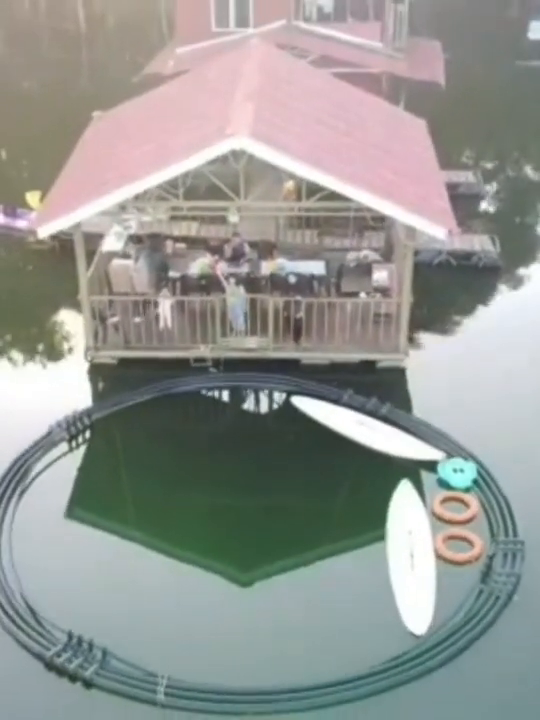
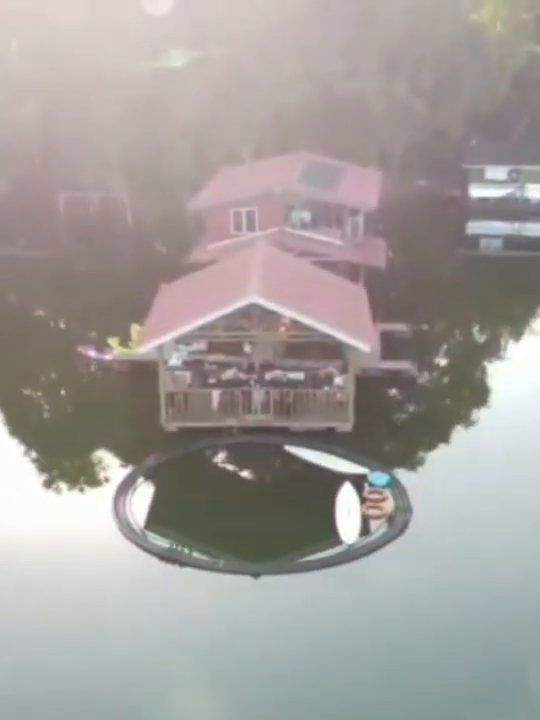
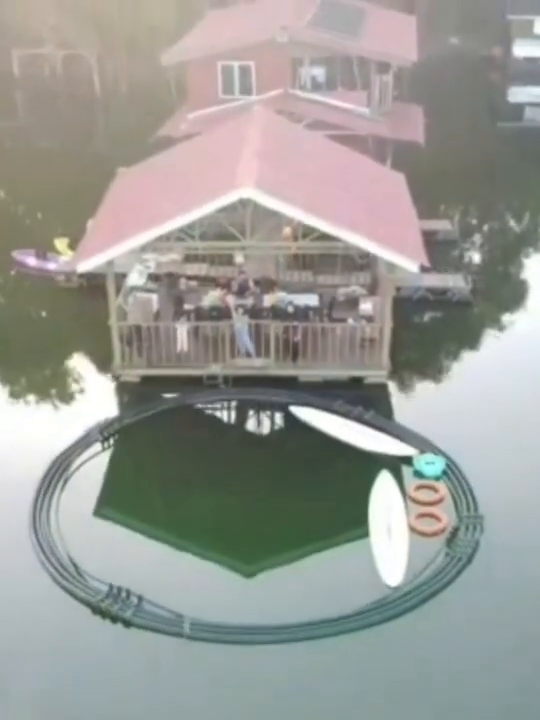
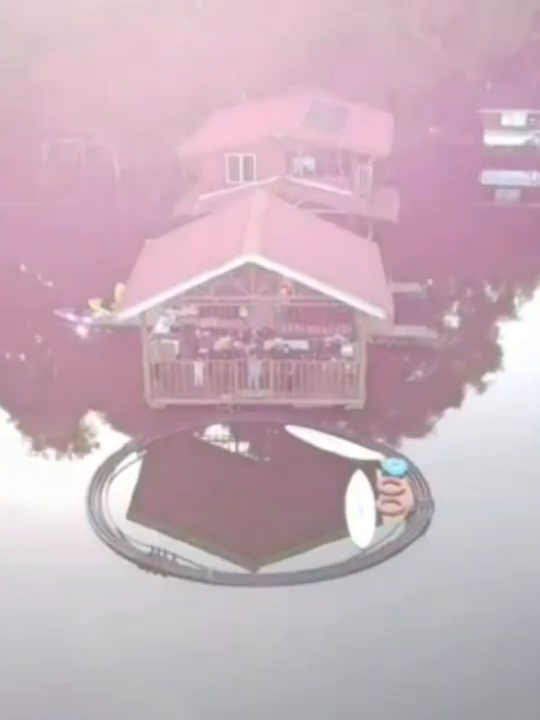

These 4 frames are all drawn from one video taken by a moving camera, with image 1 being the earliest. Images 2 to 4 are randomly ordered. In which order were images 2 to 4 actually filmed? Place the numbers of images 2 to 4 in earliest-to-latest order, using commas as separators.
3, 4, 2
